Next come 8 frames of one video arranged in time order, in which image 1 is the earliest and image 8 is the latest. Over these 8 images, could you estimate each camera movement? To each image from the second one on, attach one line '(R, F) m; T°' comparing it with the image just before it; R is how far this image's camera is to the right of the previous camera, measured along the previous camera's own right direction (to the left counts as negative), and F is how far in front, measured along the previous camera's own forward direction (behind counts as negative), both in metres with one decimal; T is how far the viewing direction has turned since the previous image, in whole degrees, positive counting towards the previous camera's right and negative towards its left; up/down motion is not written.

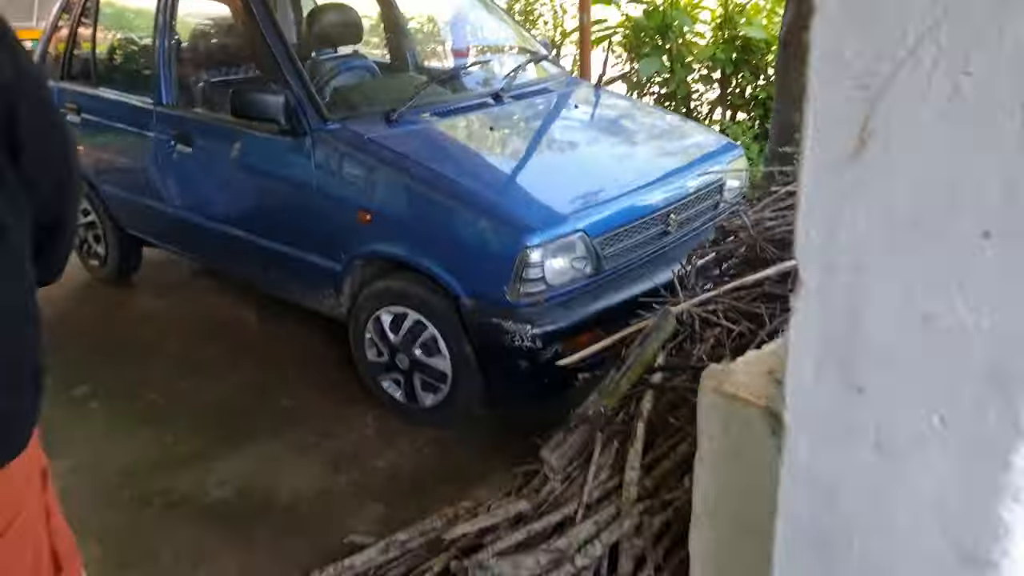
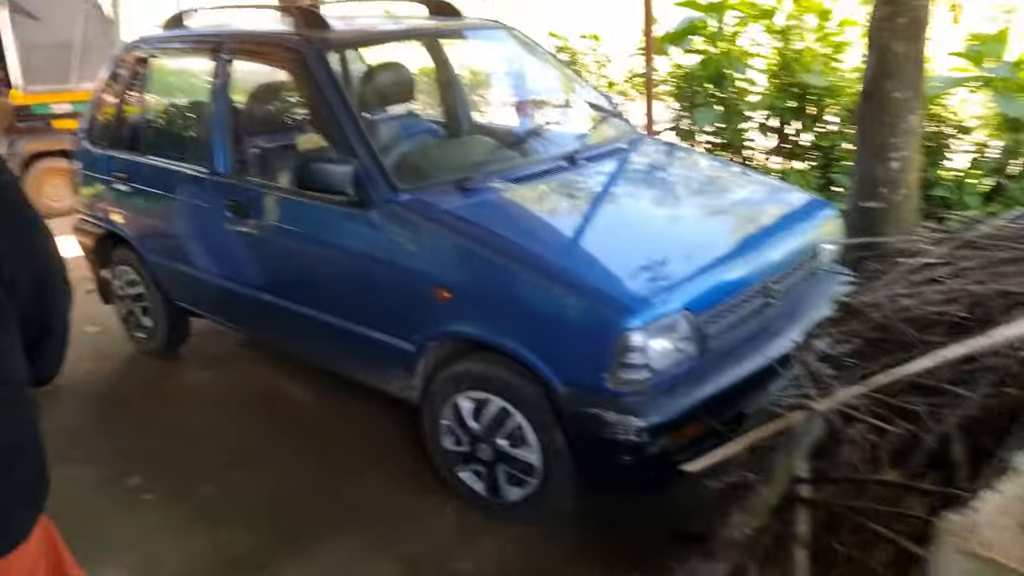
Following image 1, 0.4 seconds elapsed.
(-0.2, +0.2) m; -1°
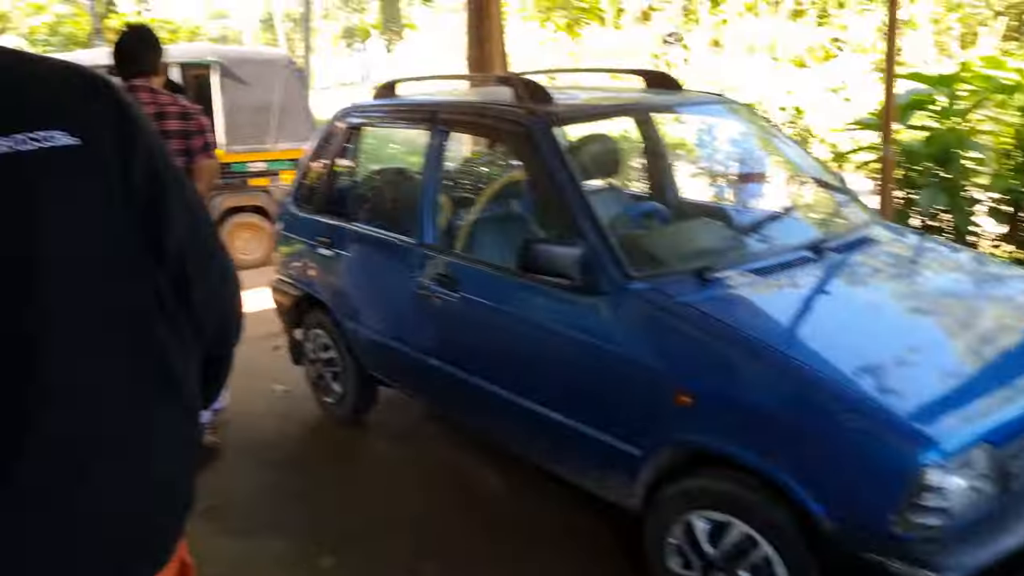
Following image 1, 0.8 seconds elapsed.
(-0.3, +0.2) m; -10°
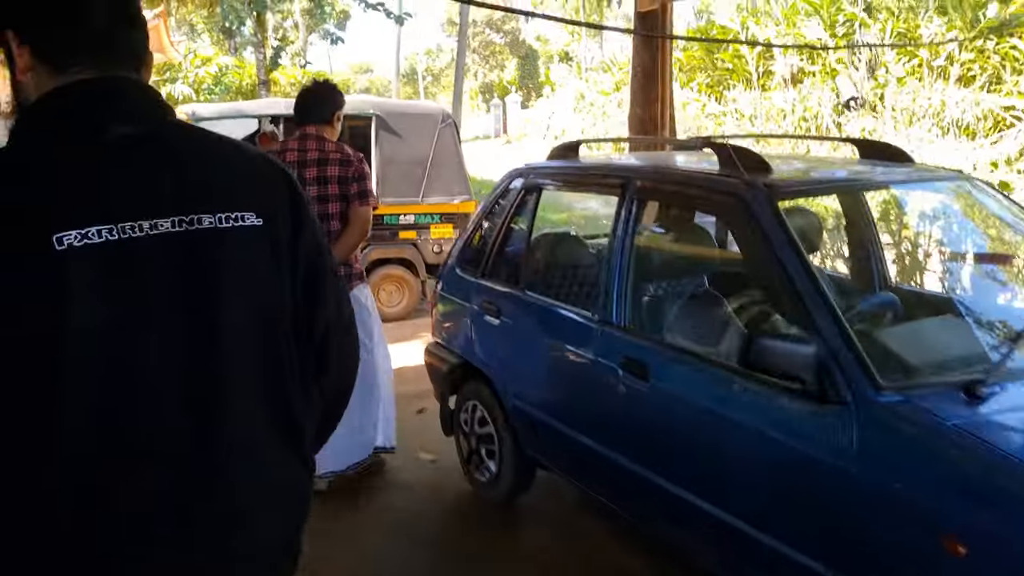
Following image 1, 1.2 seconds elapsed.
(-0.3, +0.3) m; -8°
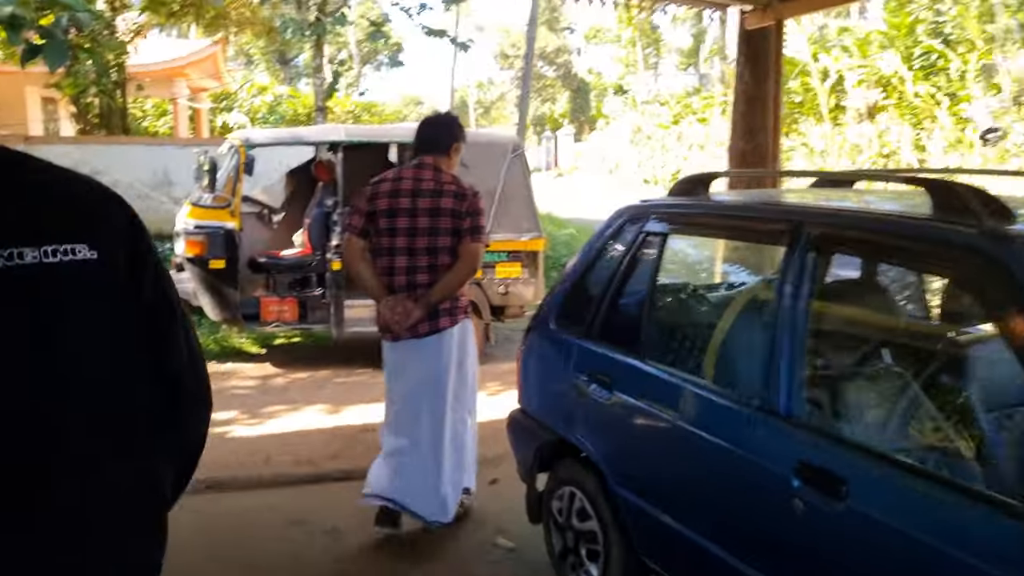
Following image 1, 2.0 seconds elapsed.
(-0.3, +0.7) m; -3°
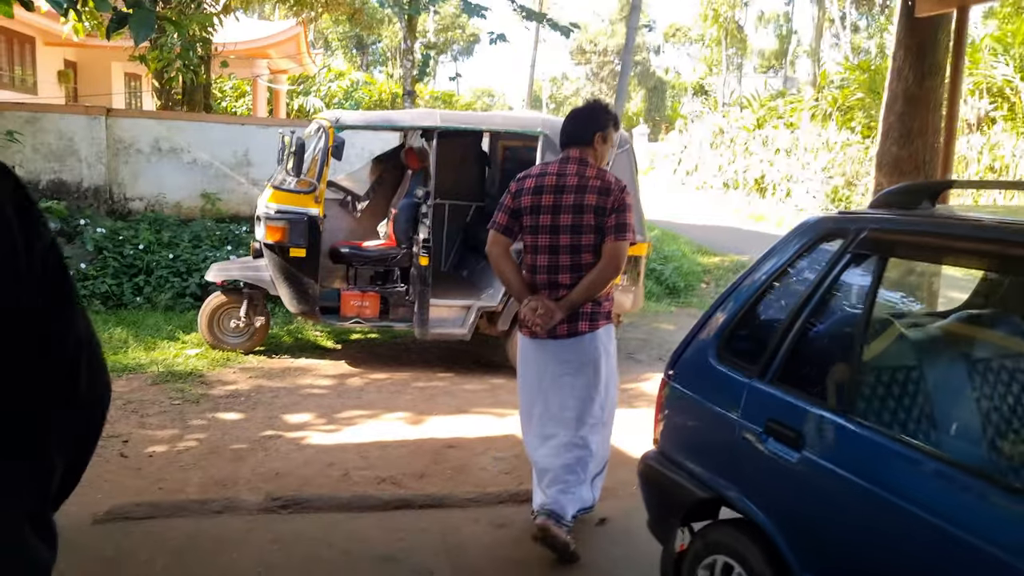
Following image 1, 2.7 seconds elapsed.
(-0.3, +0.6) m; -4°
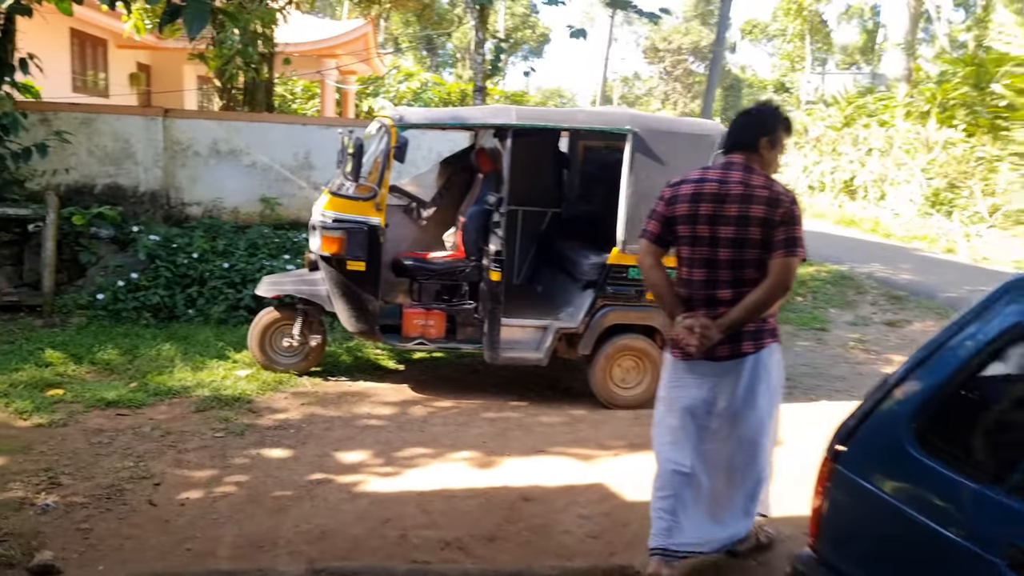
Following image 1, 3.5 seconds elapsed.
(-0.1, +0.8) m; -5°
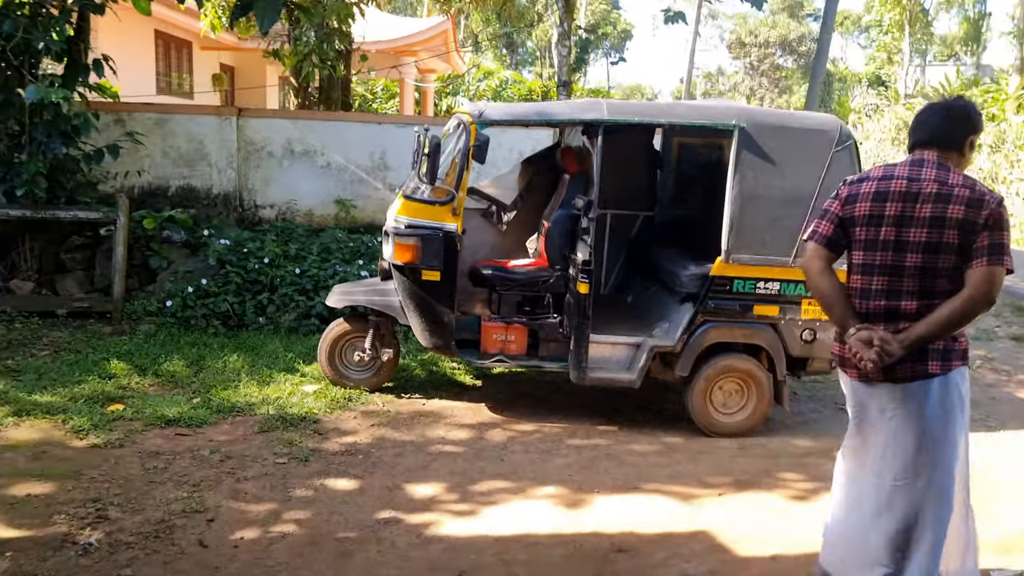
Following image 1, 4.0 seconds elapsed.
(-0.1, +0.5) m; -5°
